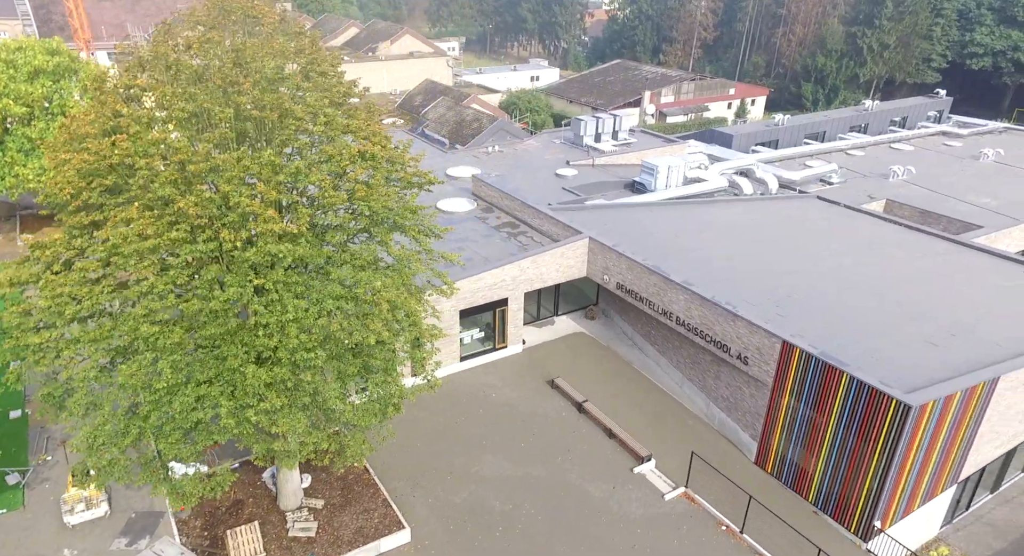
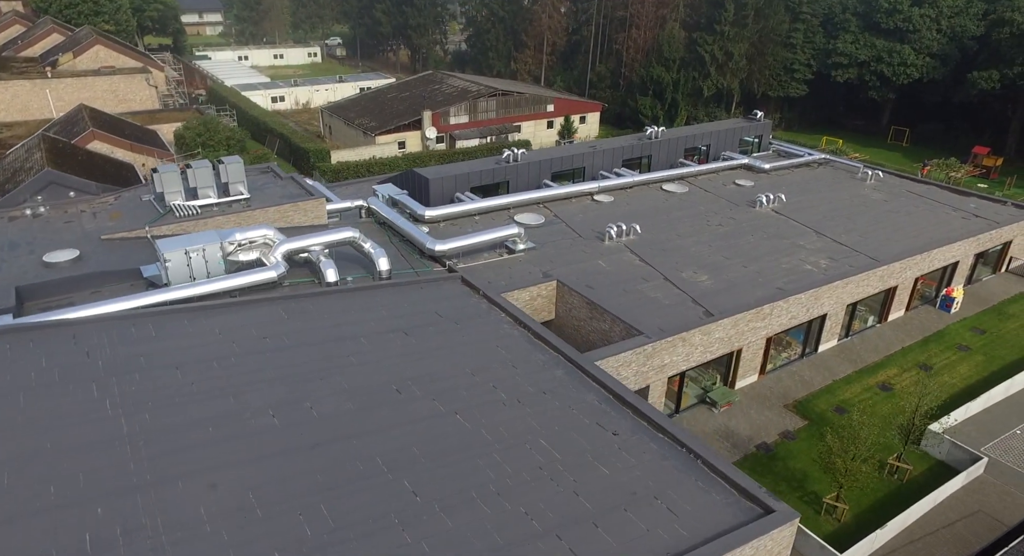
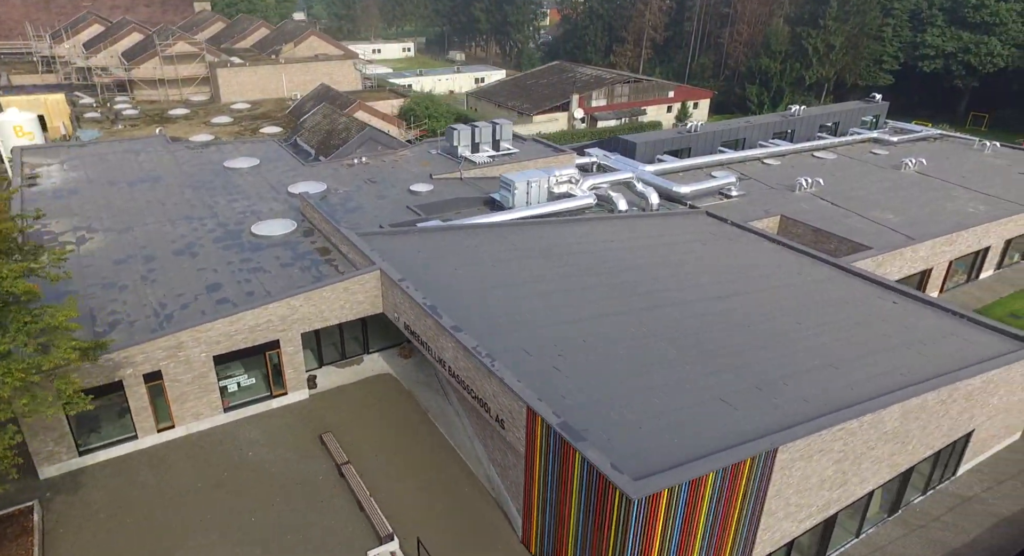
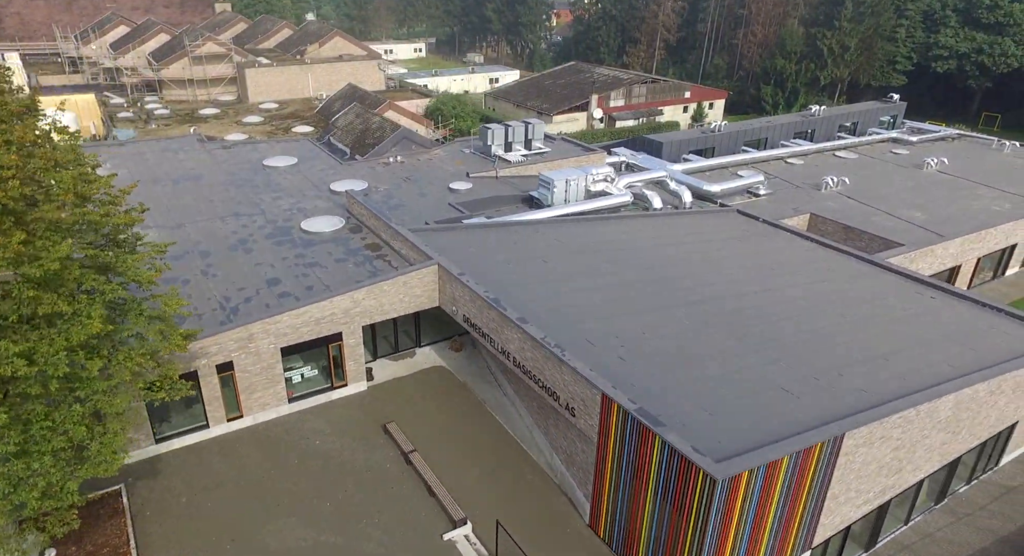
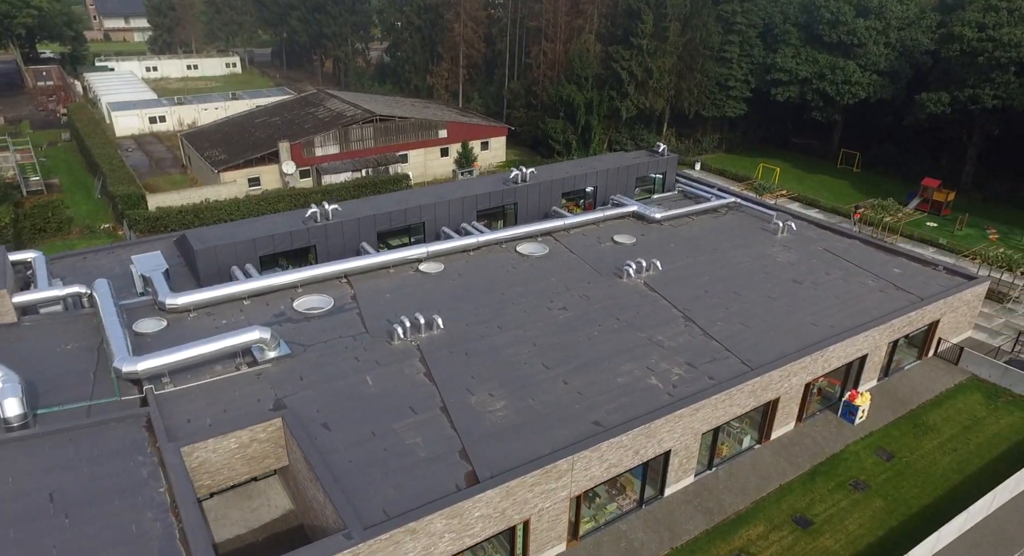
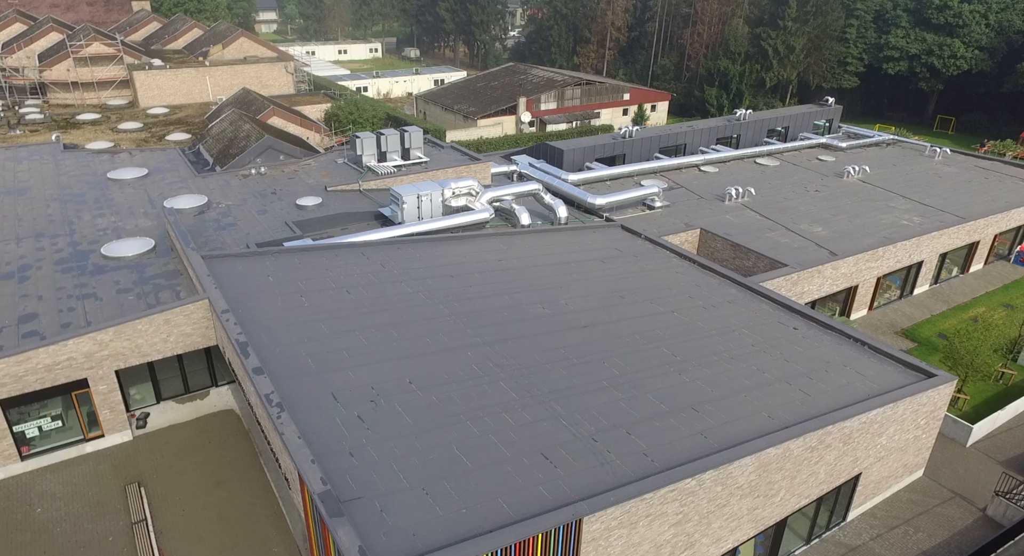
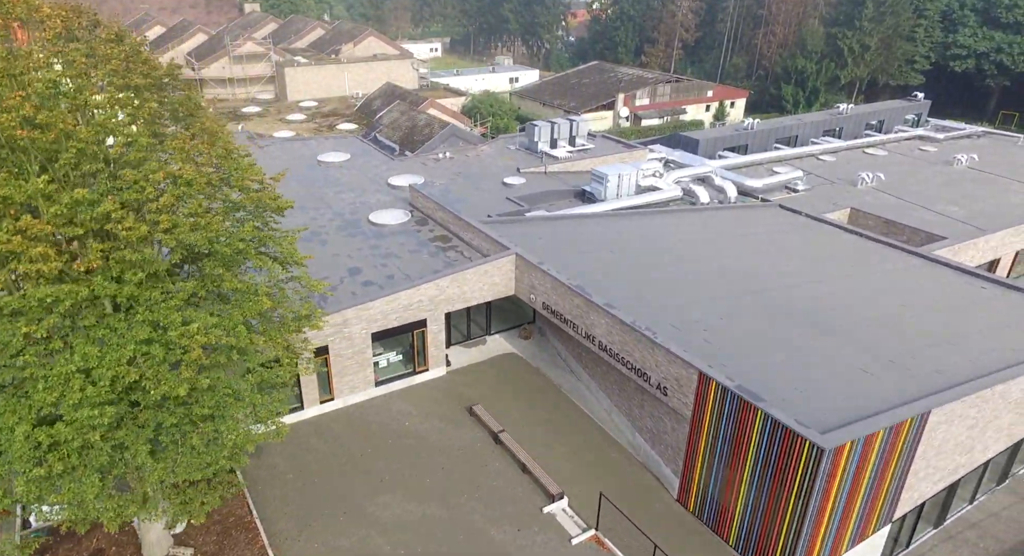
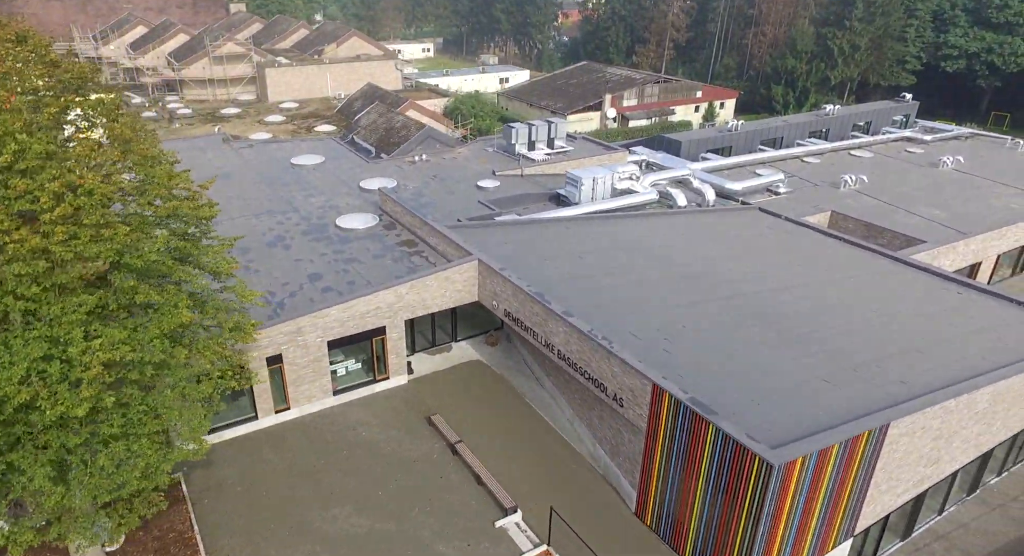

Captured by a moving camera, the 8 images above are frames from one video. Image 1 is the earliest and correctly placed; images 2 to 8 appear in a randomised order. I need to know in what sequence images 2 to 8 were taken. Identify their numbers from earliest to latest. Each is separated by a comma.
7, 8, 4, 3, 6, 2, 5
